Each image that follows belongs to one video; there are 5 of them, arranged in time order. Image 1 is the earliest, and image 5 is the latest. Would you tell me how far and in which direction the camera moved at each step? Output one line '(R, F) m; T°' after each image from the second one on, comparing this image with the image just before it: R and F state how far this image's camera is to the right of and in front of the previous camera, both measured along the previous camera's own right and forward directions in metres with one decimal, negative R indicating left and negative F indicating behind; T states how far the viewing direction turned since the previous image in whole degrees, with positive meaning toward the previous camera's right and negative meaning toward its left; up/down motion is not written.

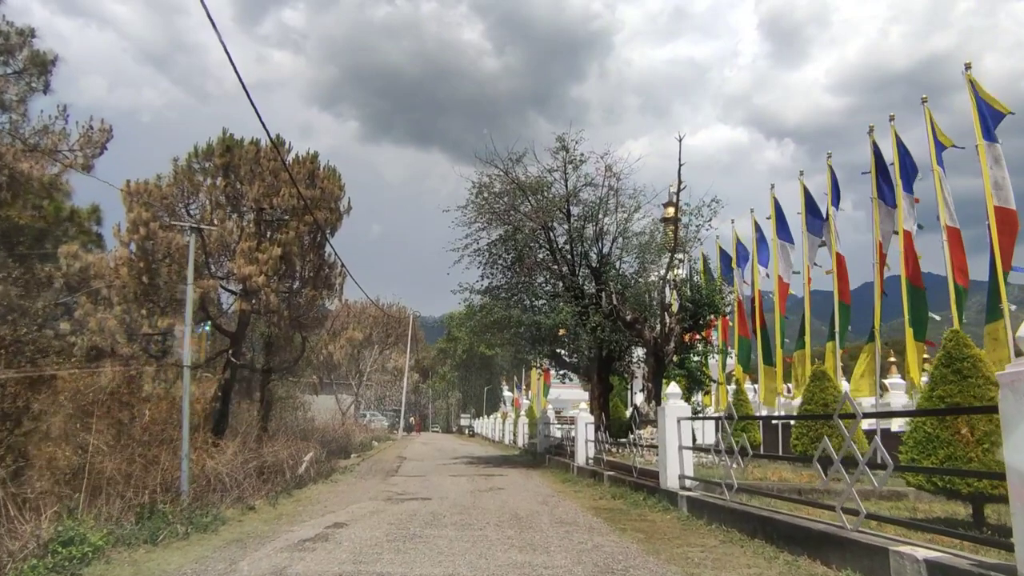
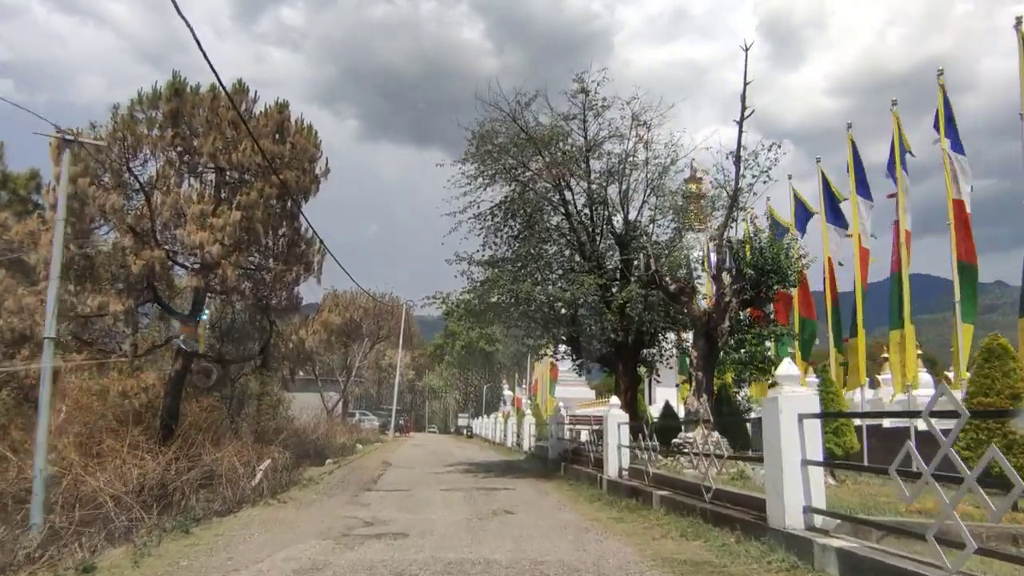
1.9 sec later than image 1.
(-0.2, +3.4) m; 0°
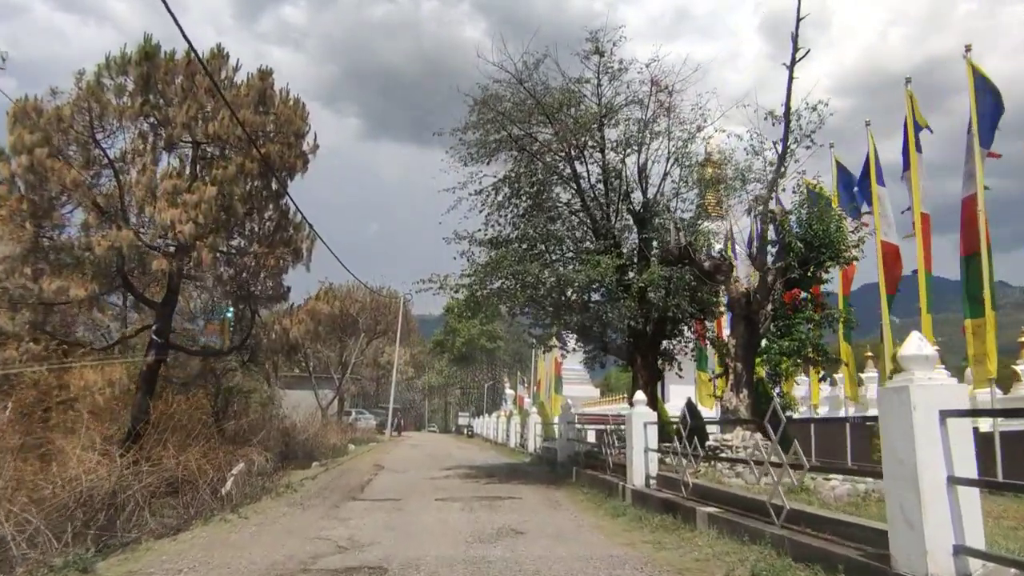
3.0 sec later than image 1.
(-0.1, +1.7) m; 0°
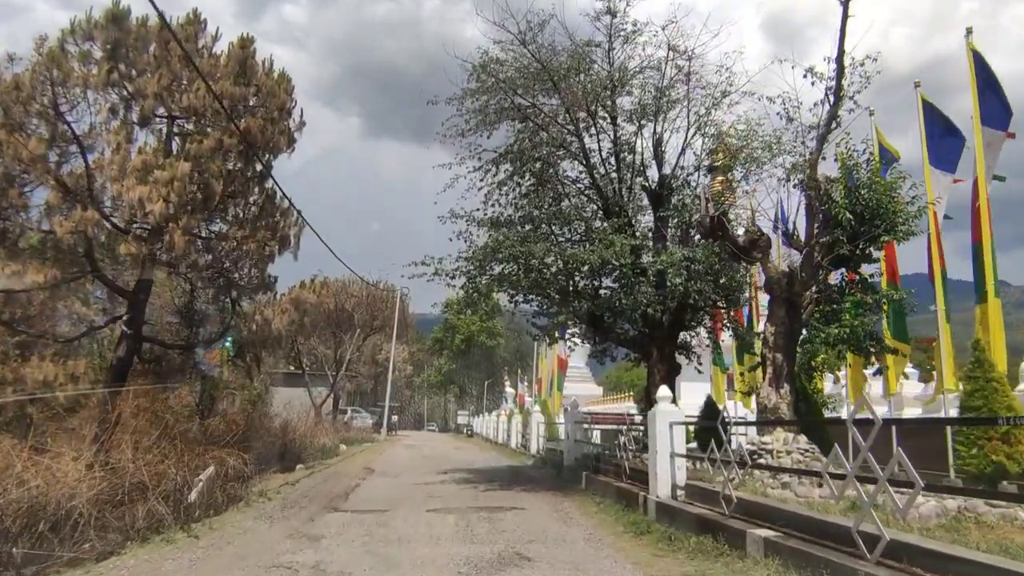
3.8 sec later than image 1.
(0.0, +1.4) m; 0°
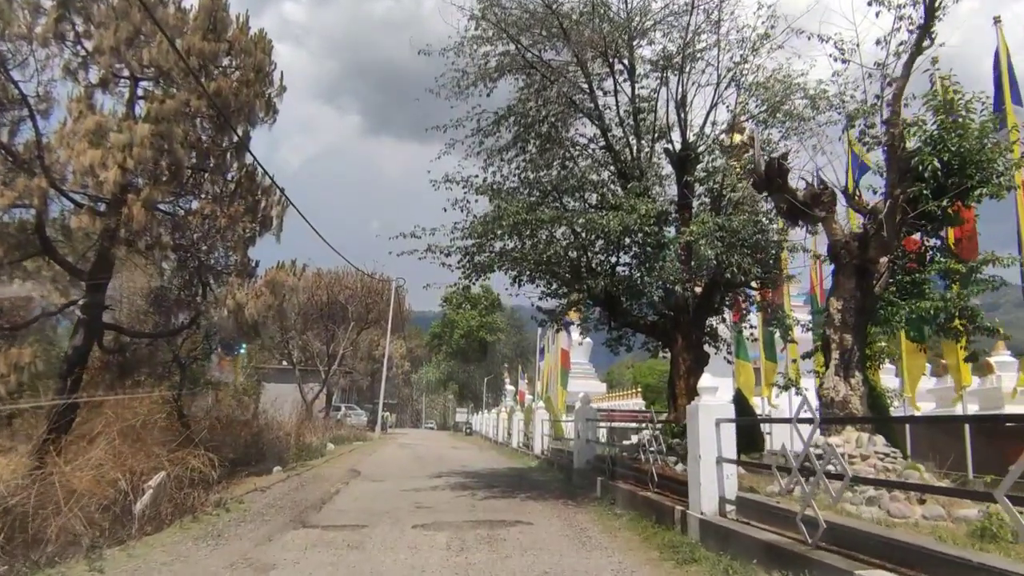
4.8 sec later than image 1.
(-0.1, +1.7) m; 0°
